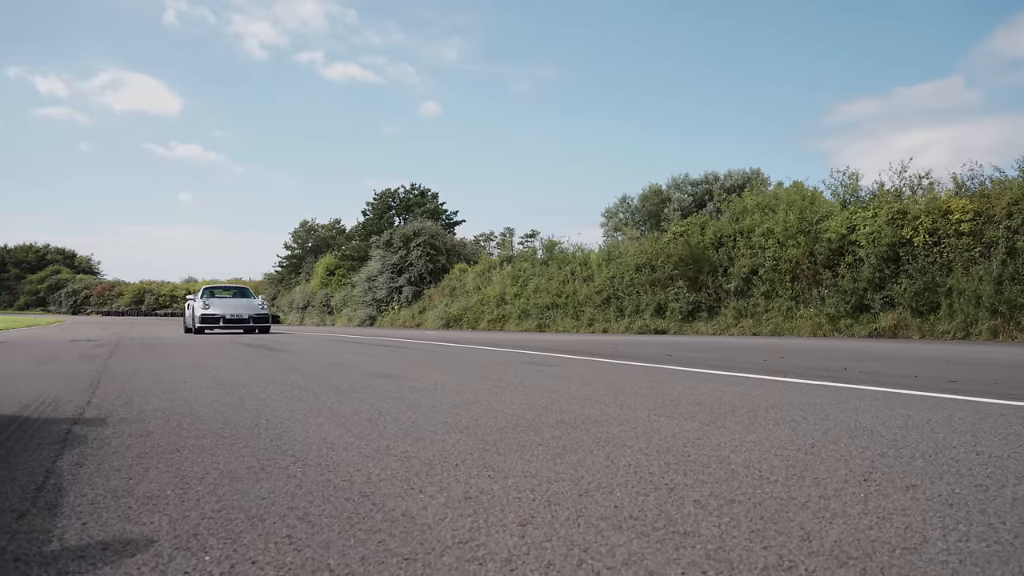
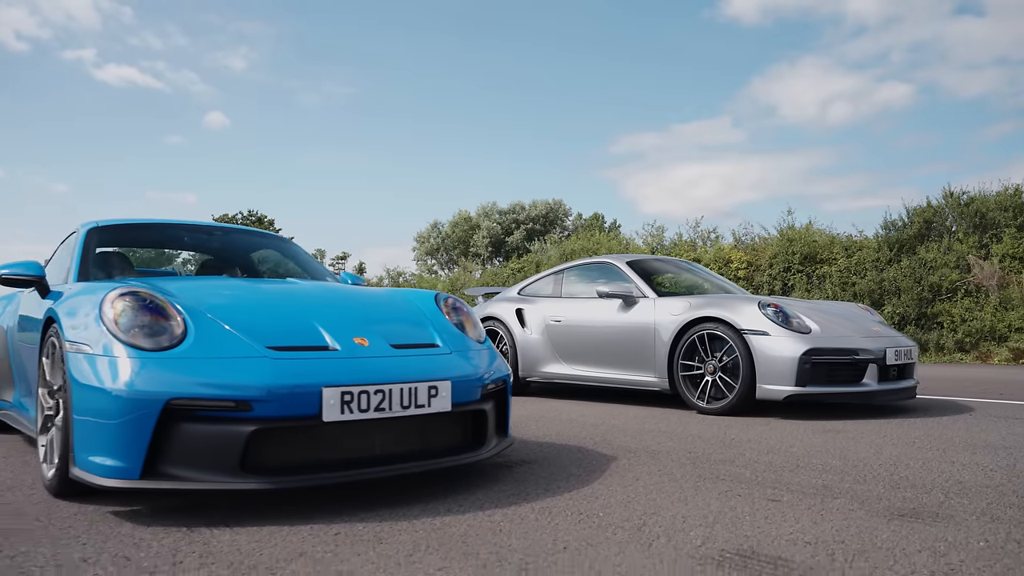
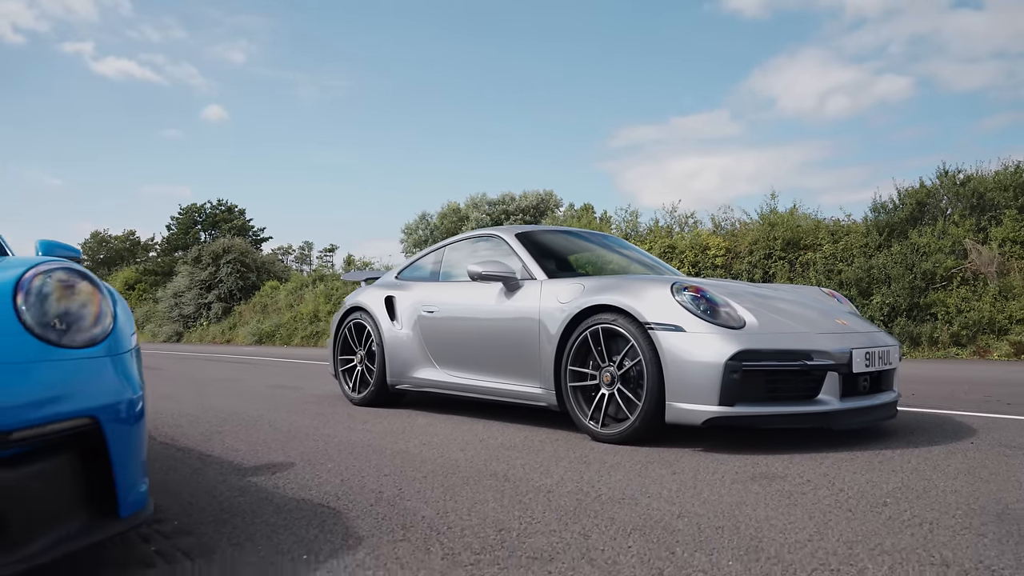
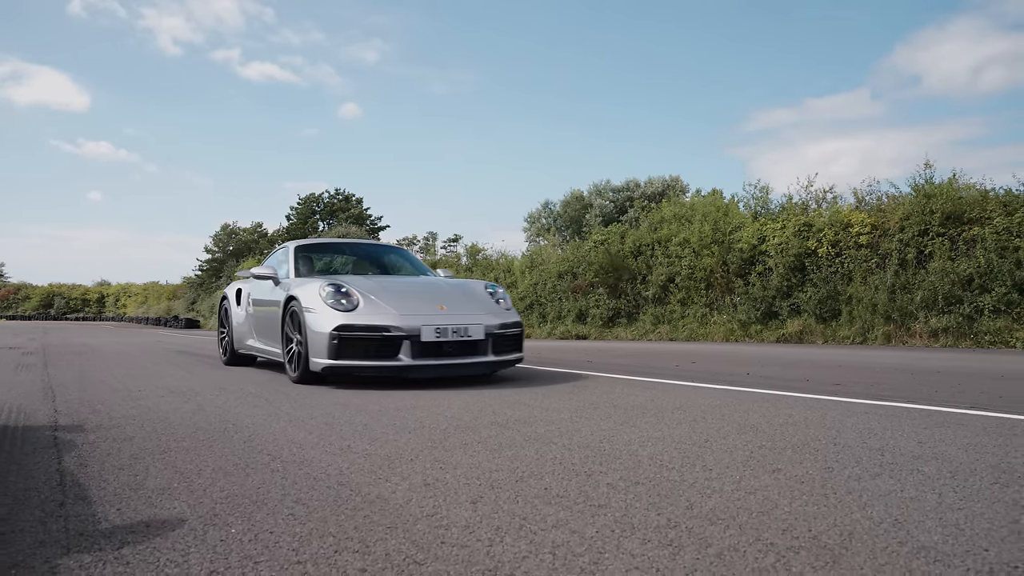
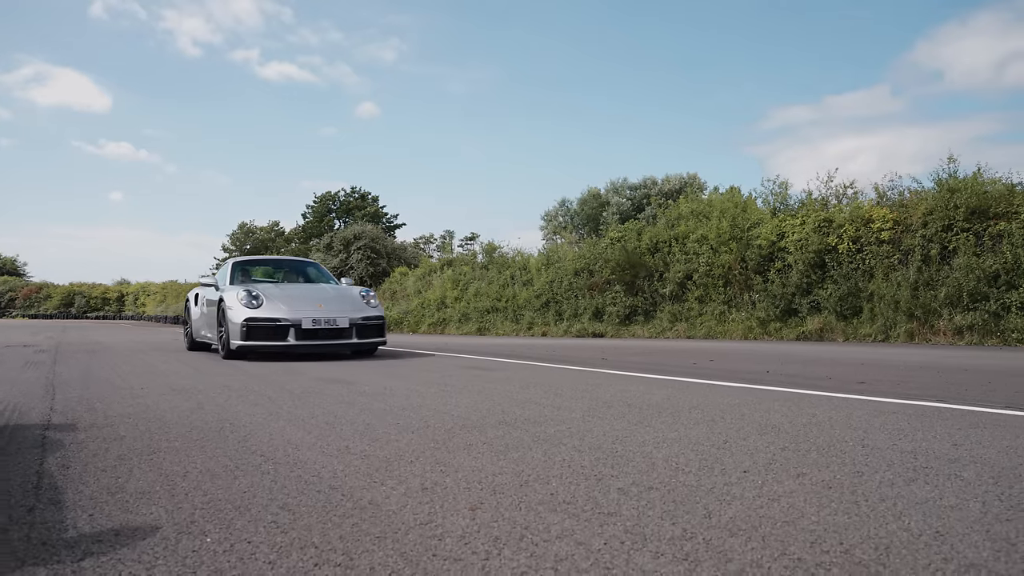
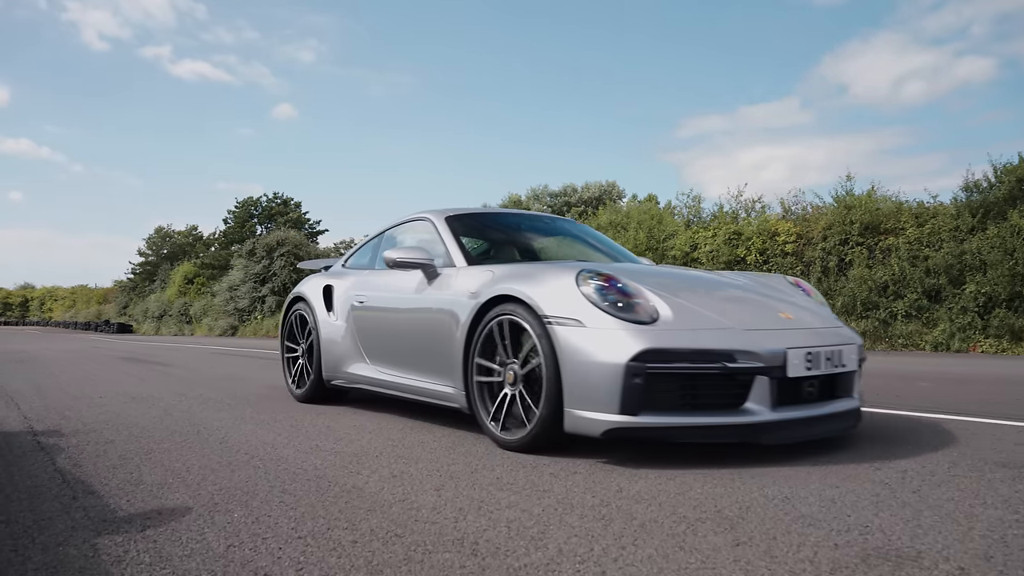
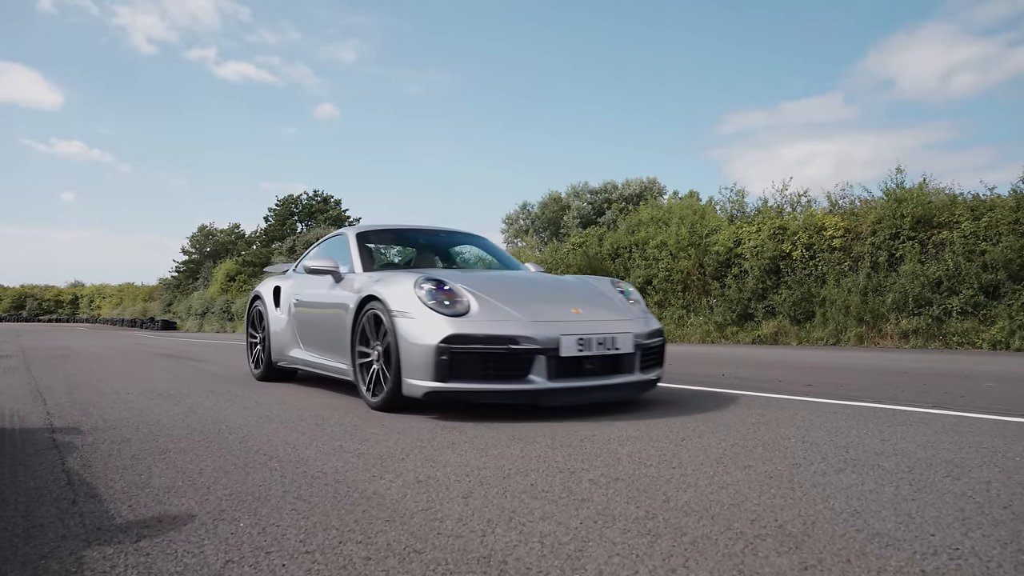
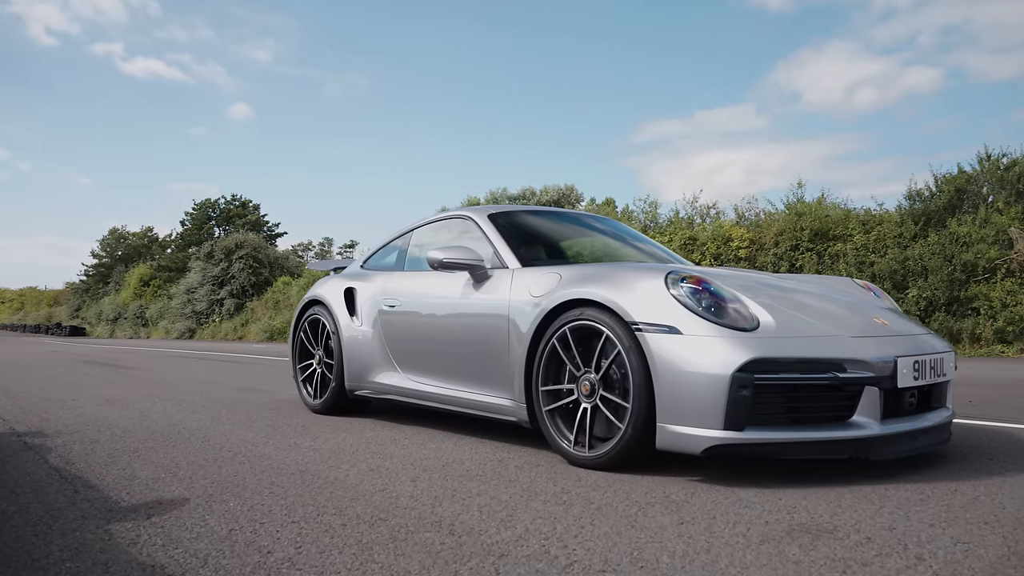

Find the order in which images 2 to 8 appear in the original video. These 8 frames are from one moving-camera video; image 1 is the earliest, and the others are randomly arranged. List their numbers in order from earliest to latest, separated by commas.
5, 4, 7, 6, 8, 3, 2
